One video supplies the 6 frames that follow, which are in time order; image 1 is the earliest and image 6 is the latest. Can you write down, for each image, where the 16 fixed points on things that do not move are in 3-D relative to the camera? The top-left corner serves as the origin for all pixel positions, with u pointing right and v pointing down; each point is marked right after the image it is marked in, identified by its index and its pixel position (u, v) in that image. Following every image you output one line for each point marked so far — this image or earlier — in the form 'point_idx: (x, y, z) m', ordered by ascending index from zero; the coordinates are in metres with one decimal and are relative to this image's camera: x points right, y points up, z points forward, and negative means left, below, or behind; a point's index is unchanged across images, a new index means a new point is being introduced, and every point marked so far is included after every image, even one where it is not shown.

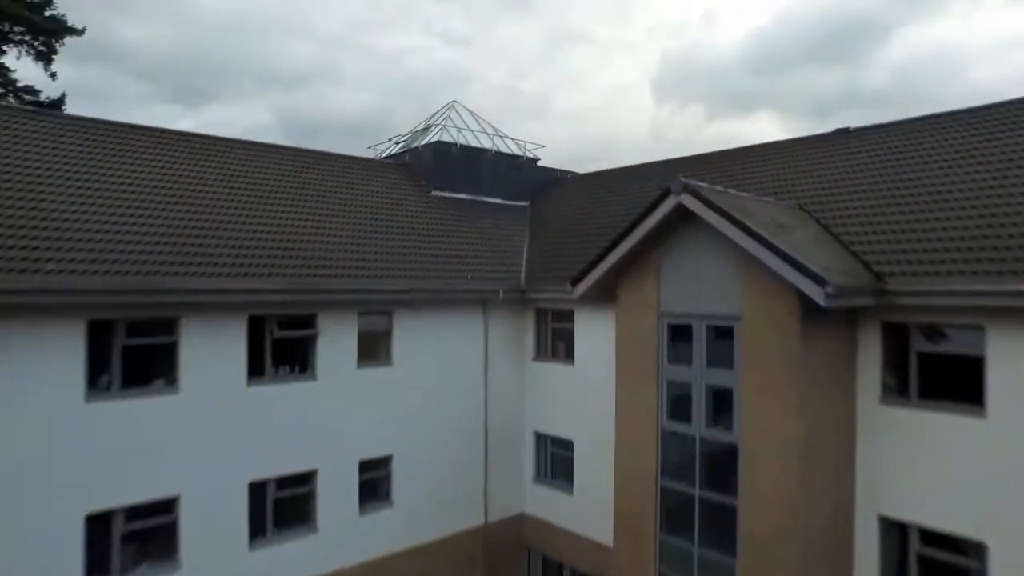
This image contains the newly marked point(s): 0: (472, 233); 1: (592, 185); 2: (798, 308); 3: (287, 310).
0: (-0.7, +1.0, +12.3) m
1: (+1.7, +2.2, +14.3) m
2: (+2.6, -0.2, +6.1) m
3: (-2.8, -0.3, +8.4) m
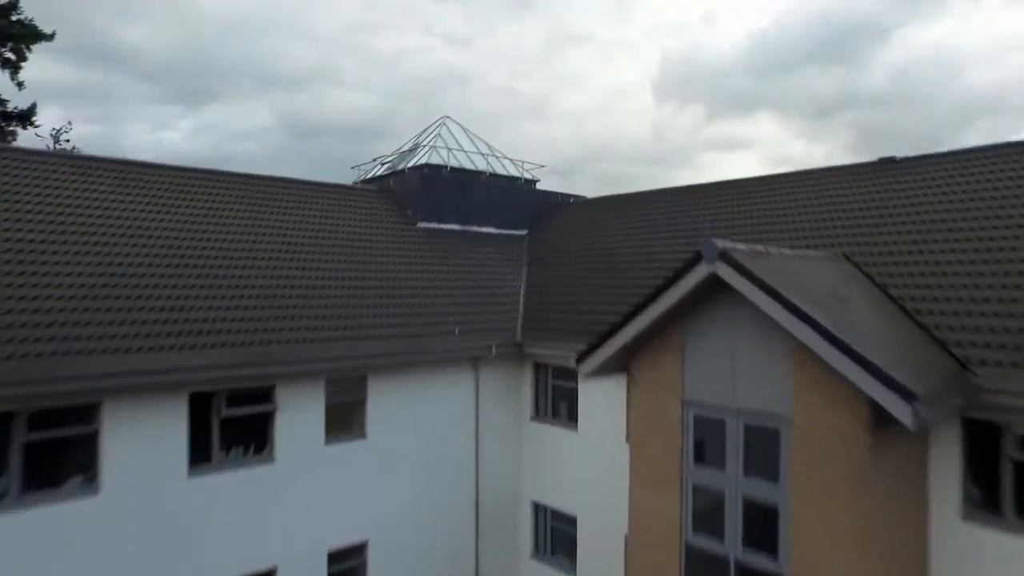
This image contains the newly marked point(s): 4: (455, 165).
0: (-0.8, +0.3, +10.9) m
1: (+1.6, +1.5, +13.0) m
2: (+2.5, -0.9, +4.8) m
3: (-2.9, -1.0, +7.1) m
4: (-1.1, +2.4, +13.1) m
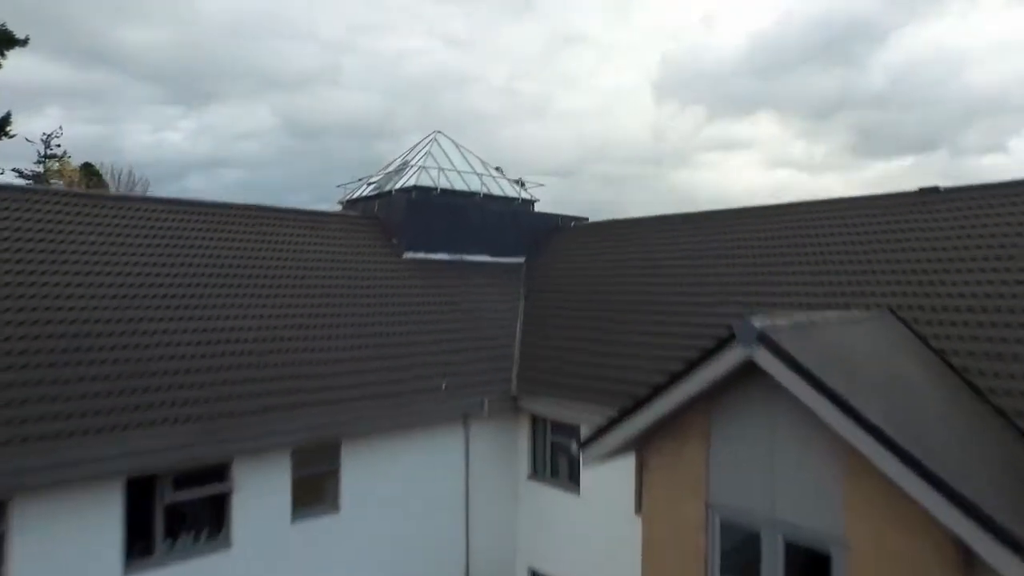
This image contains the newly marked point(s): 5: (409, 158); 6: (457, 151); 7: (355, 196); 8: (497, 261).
0: (-0.9, -0.3, +10.0) m
1: (+1.6, +0.9, +12.0) m
2: (+2.5, -1.5, +3.8) m
3: (-2.9, -1.6, +6.1) m
4: (-1.2, +1.8, +12.2) m
5: (-2.0, +2.5, +13.1) m
6: (-1.1, +2.7, +13.5) m
7: (-3.1, +1.8, +13.3) m
8: (-0.3, +0.5, +12.1) m
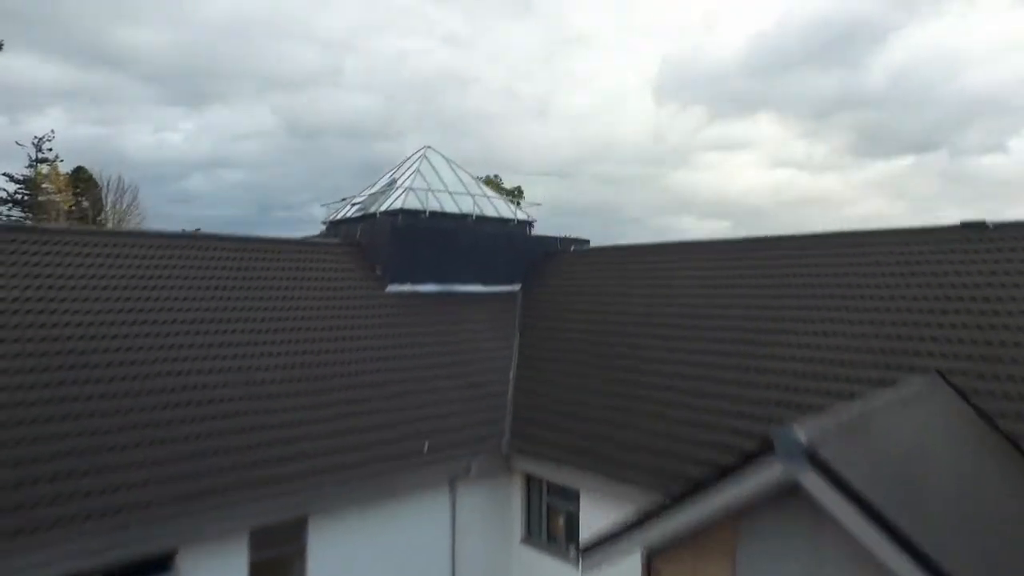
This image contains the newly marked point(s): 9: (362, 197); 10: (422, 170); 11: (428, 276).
0: (-0.9, -0.8, +9.1) m
1: (+1.5, +0.4, +11.1) m
2: (+2.4, -2.0, +2.9) m
3: (-3.0, -2.1, +5.2) m
4: (-1.3, +1.3, +11.3) m
5: (-2.1, +2.0, +12.2) m
6: (-1.2, +2.2, +12.6) m
7: (-3.2, +1.3, +12.4) m
8: (-0.4, 0.0, +11.2) m
9: (-2.8, +1.7, +12.5) m
10: (-1.6, +2.1, +12.1) m
11: (-1.3, +0.2, +10.5) m
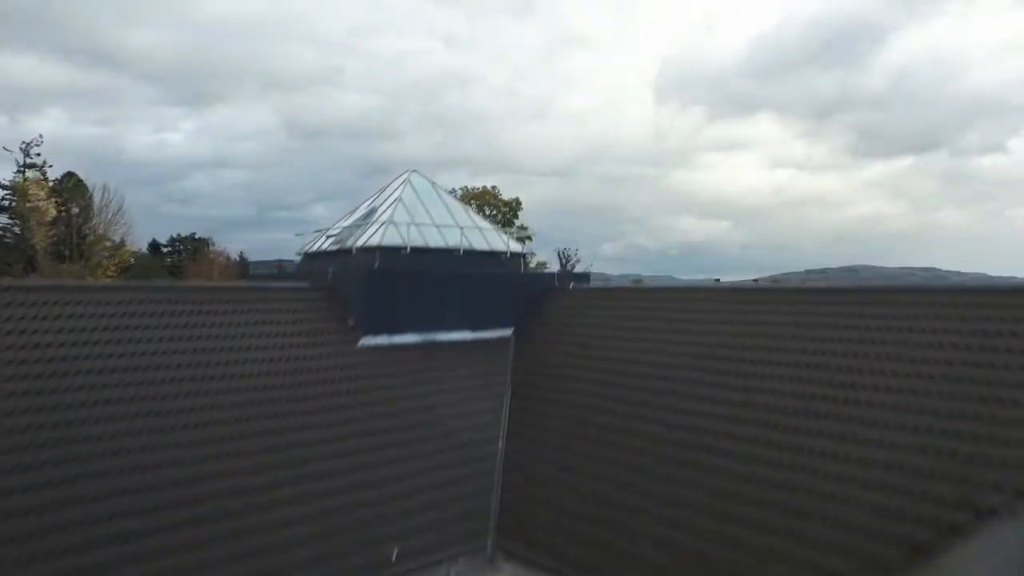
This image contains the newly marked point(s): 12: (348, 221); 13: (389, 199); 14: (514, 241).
0: (-1.1, -1.5, +7.9) m
1: (+1.4, -0.3, +9.9) m
2: (+2.2, -2.7, +1.8) m
3: (-3.1, -2.7, +4.0) m
4: (-1.4, +0.6, +10.1) m
5: (-2.2, +1.3, +11.1) m
6: (-1.3, +1.5, +11.4) m
7: (-3.3, +0.6, +11.2) m
8: (-0.5, -0.7, +10.0) m
9: (-2.9, +1.0, +11.3) m
10: (-1.7, +1.4, +11.0) m
11: (-1.4, -0.5, +9.3) m
12: (-2.8, +1.1, +11.4) m
13: (-2.0, +1.5, +11.2) m
14: (0.0, +0.8, +11.6) m
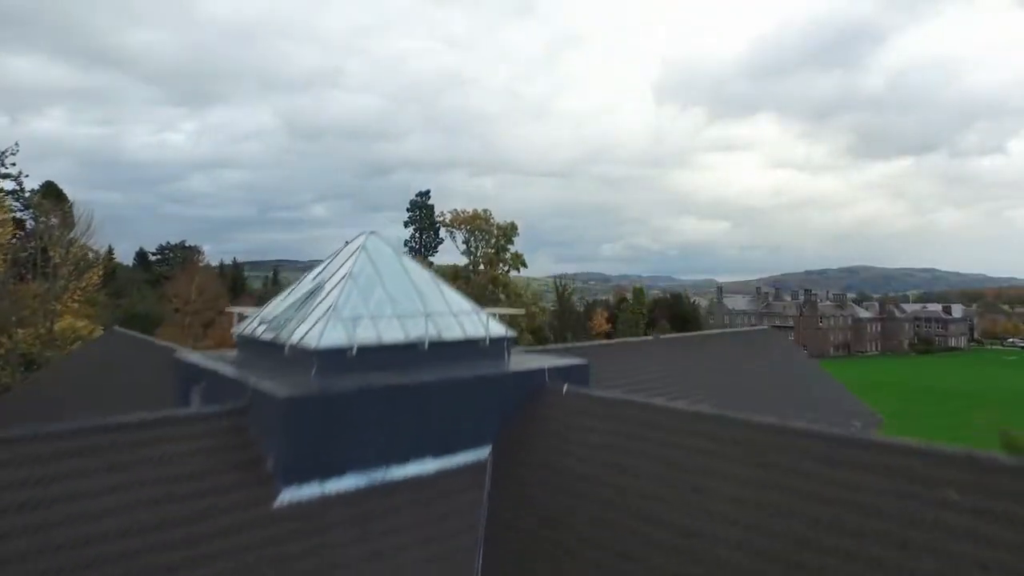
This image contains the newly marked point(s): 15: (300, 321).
0: (-1.3, -2.8, +5.7) m
1: (+1.1, -1.6, +7.7) m
2: (+2.0, -3.9, -0.5) m
3: (-3.4, -4.0, +1.8) m
4: (-1.7, -0.7, +7.9) m
5: (-2.5, 0.0, +8.8) m
6: (-1.6, +0.3, +9.2) m
7: (-3.5, -0.7, +9.0) m
8: (-0.8, -2.0, +7.8) m
9: (-3.2, -0.3, +9.1) m
10: (-2.0, +0.2, +8.7) m
11: (-1.7, -1.8, +7.1) m
12: (-3.0, -0.1, +9.2) m
13: (-2.3, +0.2, +8.9) m
14: (-0.3, -0.5, +9.4) m
15: (-2.6, -0.4, +8.3) m
